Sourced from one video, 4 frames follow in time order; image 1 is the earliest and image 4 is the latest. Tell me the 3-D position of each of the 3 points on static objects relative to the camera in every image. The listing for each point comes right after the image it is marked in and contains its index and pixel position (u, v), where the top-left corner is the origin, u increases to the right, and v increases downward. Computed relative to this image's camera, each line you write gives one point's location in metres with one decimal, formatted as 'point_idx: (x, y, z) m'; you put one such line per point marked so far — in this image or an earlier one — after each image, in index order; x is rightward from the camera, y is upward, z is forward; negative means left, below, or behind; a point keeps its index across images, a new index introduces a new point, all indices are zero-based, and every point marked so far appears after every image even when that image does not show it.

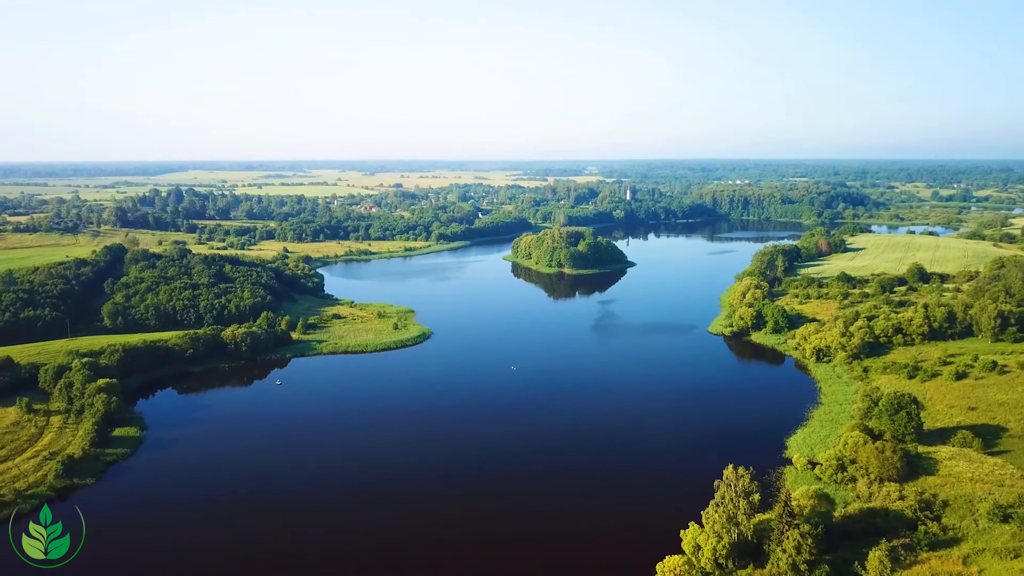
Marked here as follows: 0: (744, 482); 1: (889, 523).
0: (+8.0, -6.4, +20.7) m
1: (+12.5, -7.7, +19.9) m
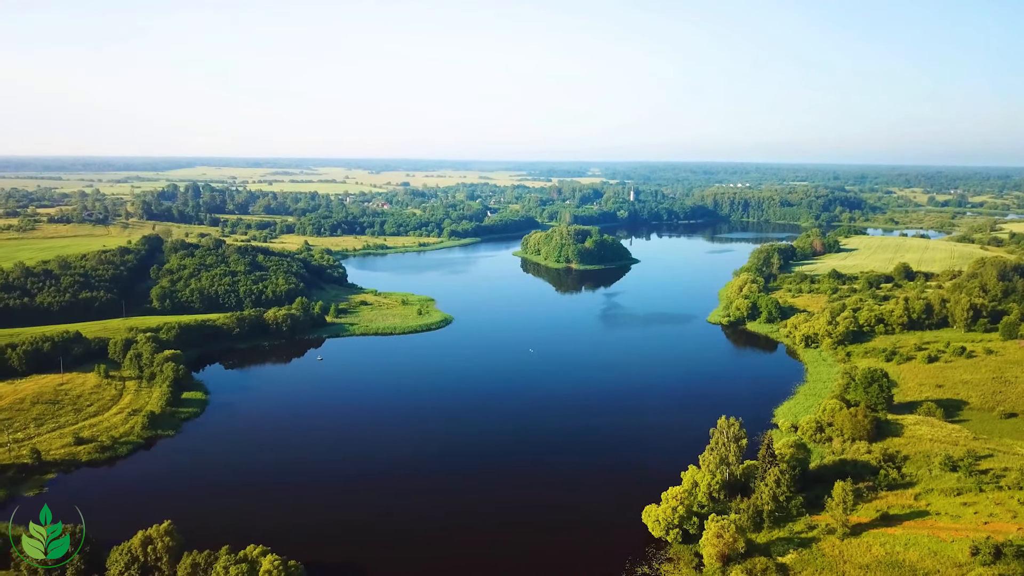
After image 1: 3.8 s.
0: (+9.1, -5.7, +24.4) m
1: (+13.5, -7.1, +23.5) m
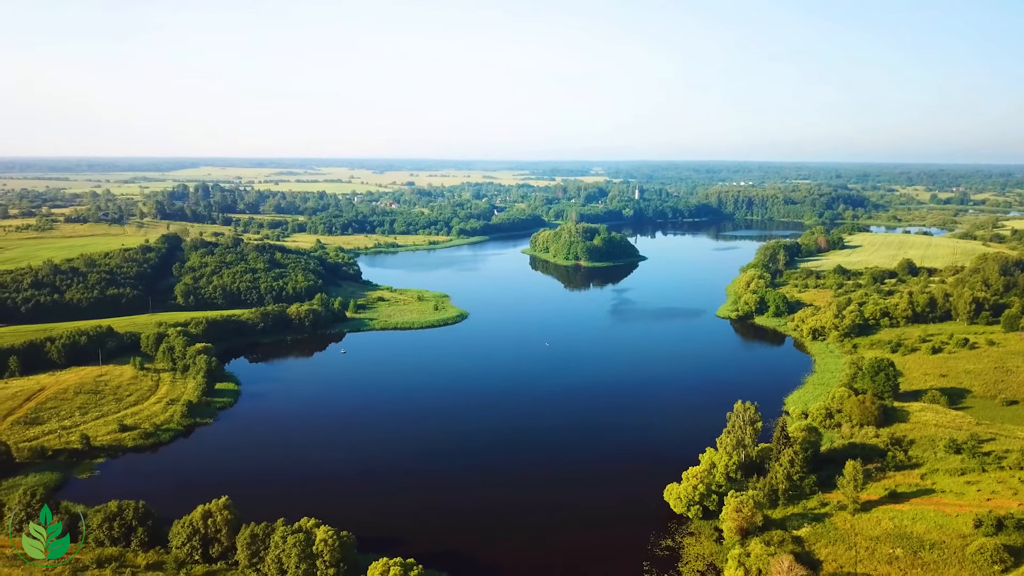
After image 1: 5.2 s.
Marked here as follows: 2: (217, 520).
0: (+10.2, -5.4, +25.6) m
1: (+14.6, -6.8, +24.8) m
2: (-9.8, -7.7, +19.9) m
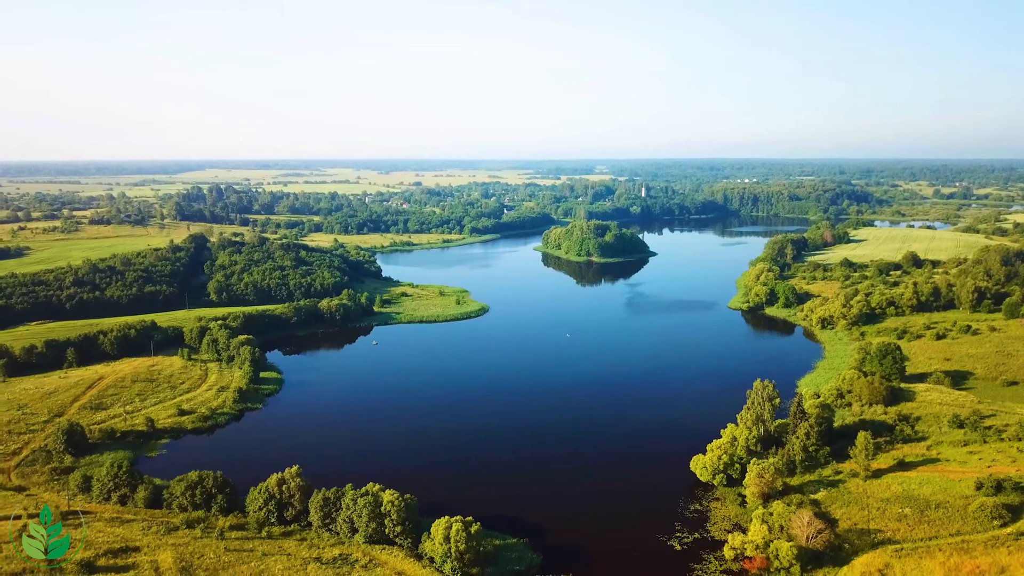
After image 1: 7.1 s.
0: (+11.7, -4.8, +27.5) m
1: (+16.1, -6.2, +26.6) m
2: (-8.3, -7.4, +21.9) m
